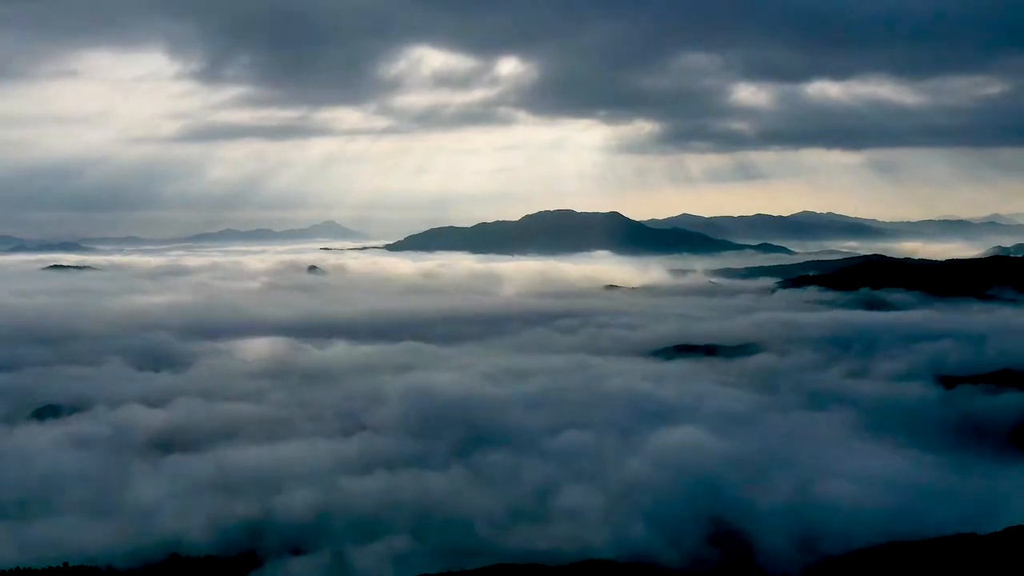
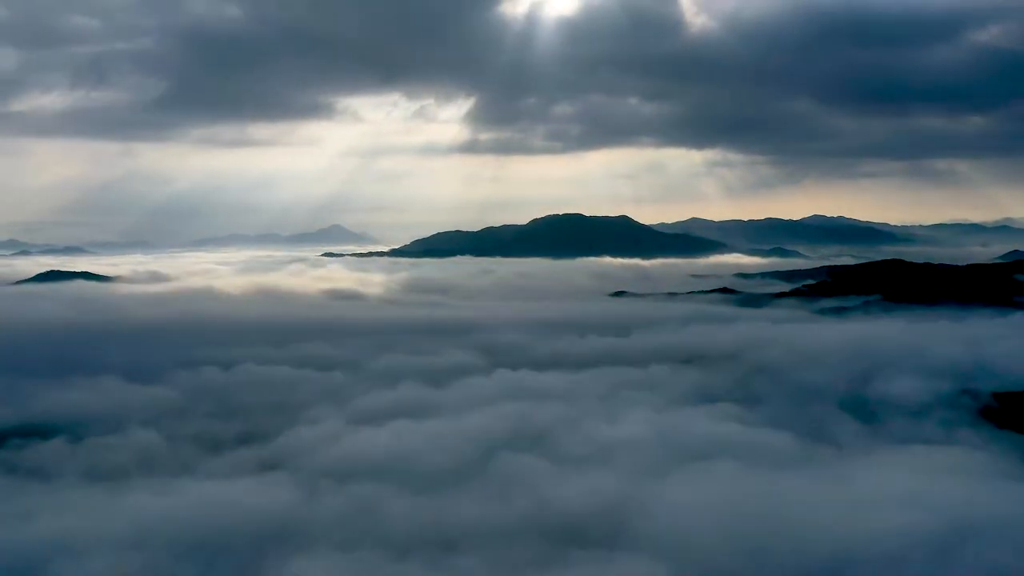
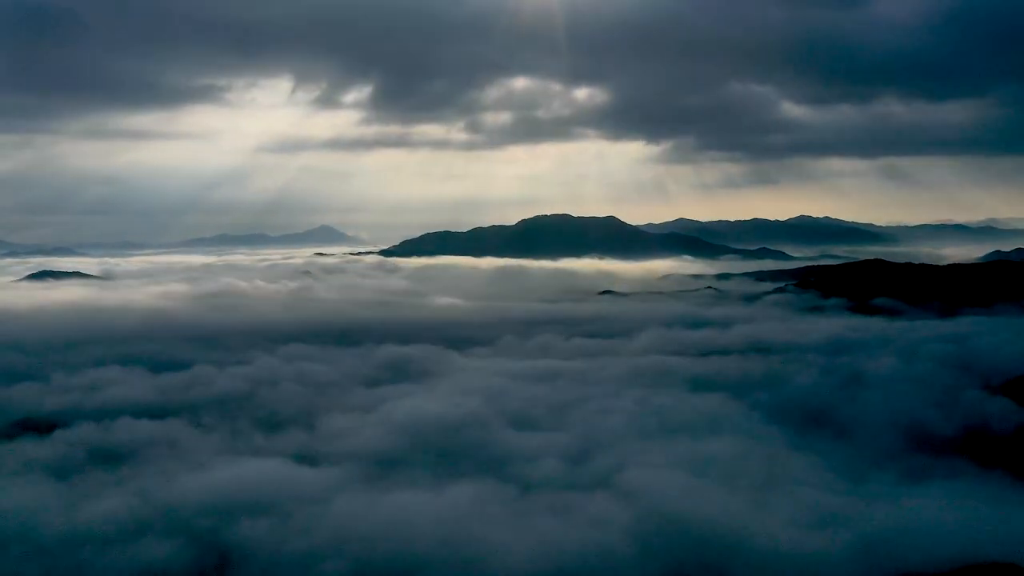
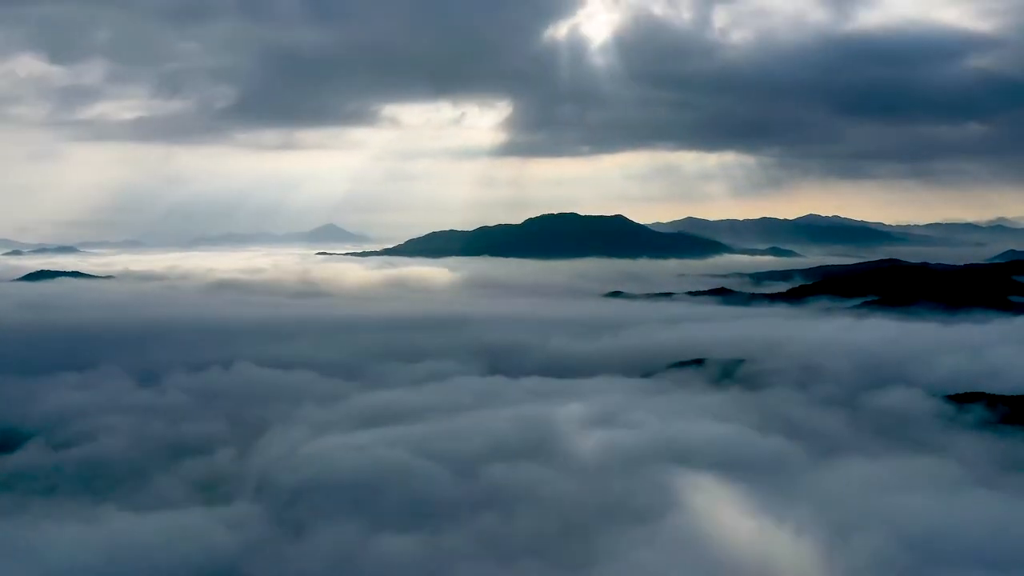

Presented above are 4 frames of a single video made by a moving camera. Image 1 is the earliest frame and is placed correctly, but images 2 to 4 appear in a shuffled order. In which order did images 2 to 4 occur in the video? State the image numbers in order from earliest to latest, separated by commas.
3, 2, 4
